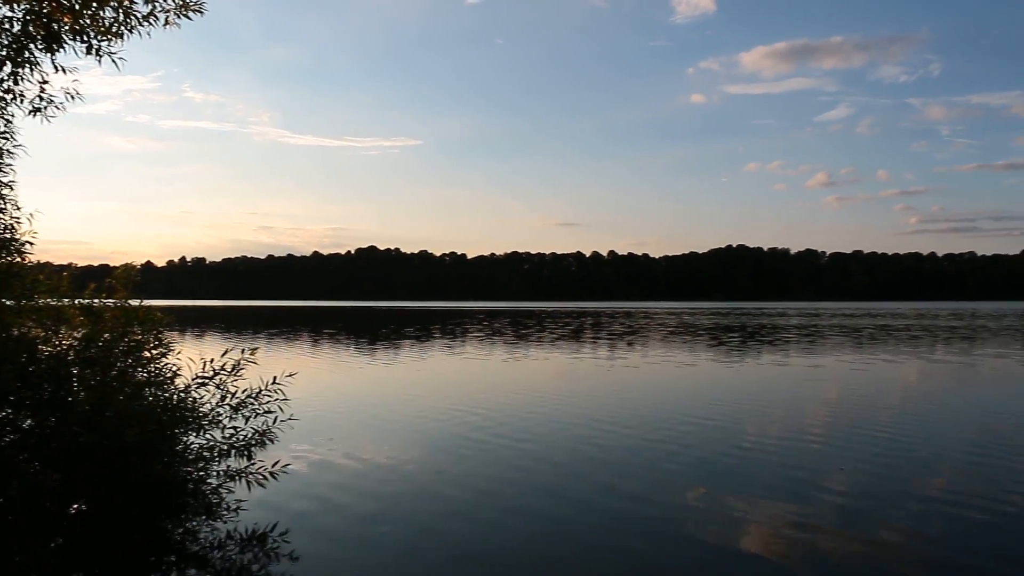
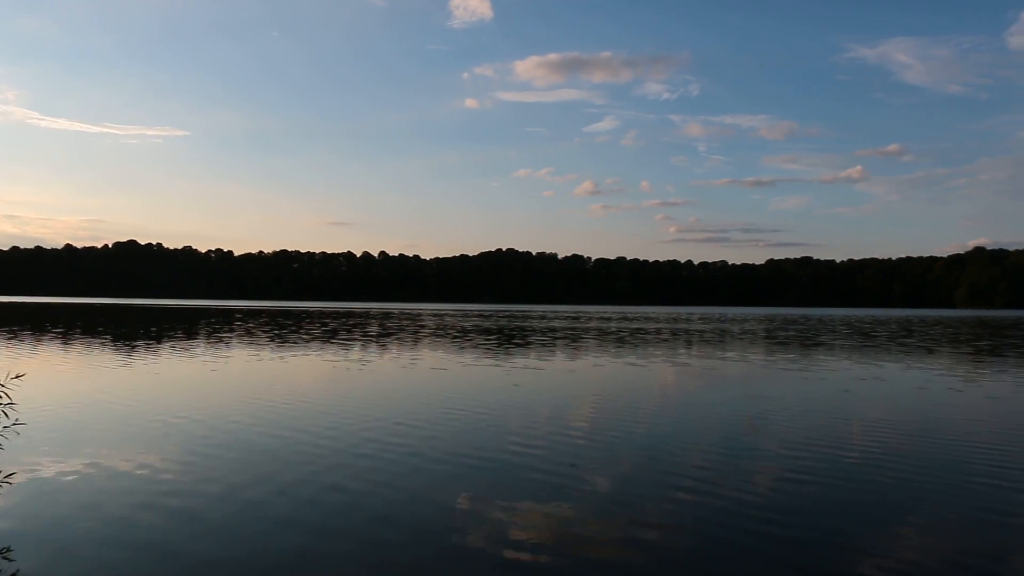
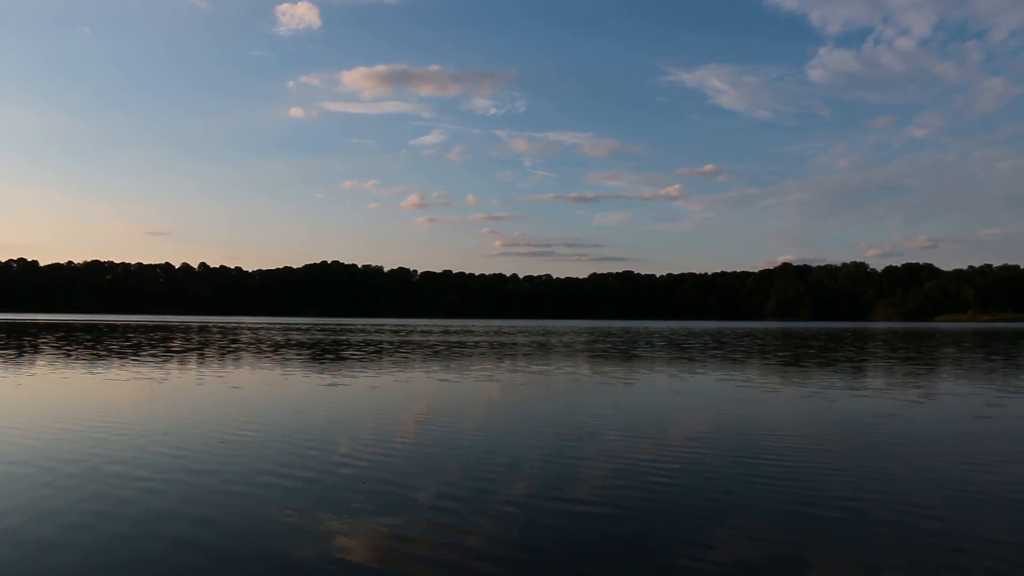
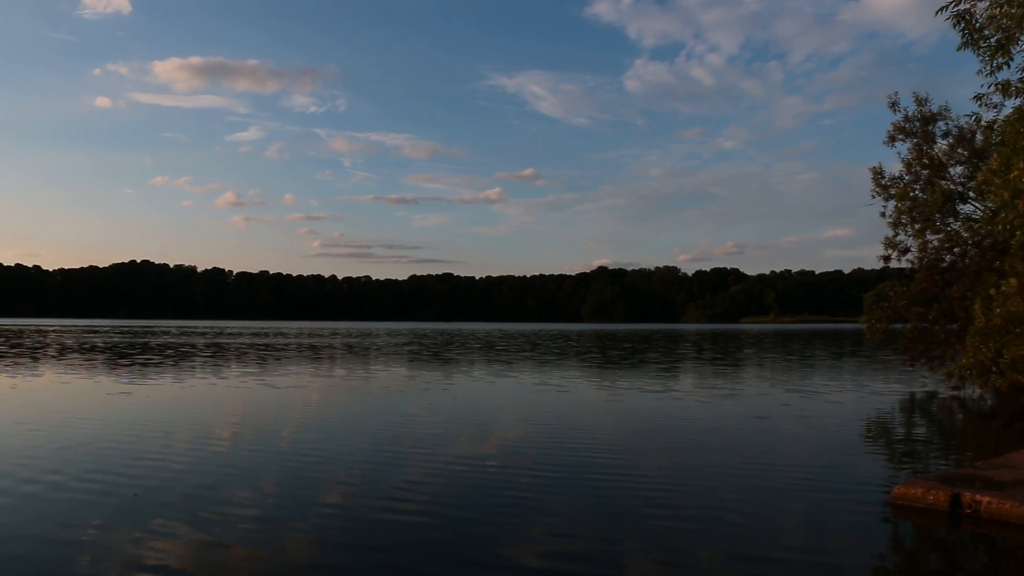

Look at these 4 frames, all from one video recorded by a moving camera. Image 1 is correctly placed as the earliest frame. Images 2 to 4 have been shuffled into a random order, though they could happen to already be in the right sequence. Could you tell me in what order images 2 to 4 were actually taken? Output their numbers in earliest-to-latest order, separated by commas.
2, 3, 4
